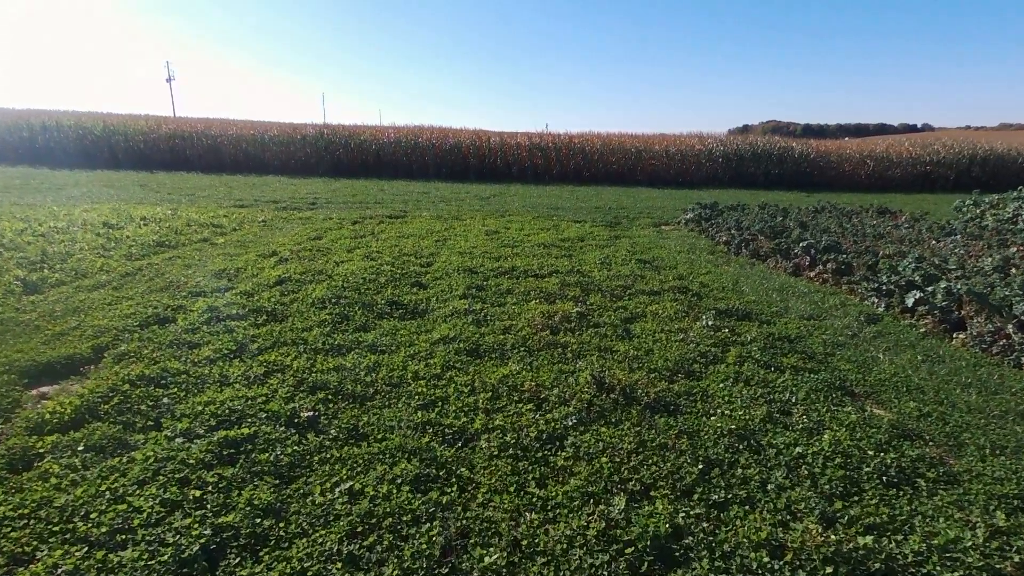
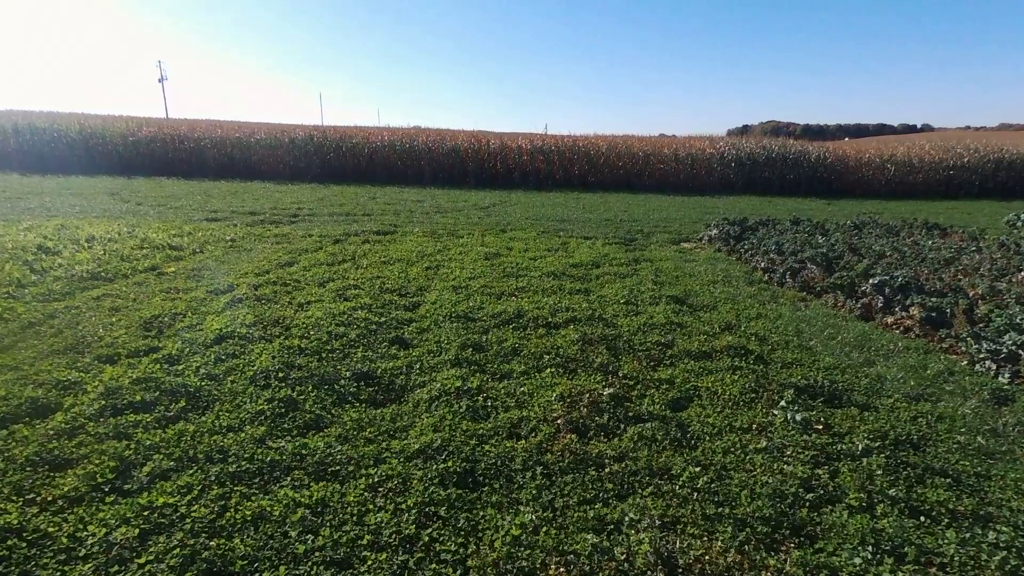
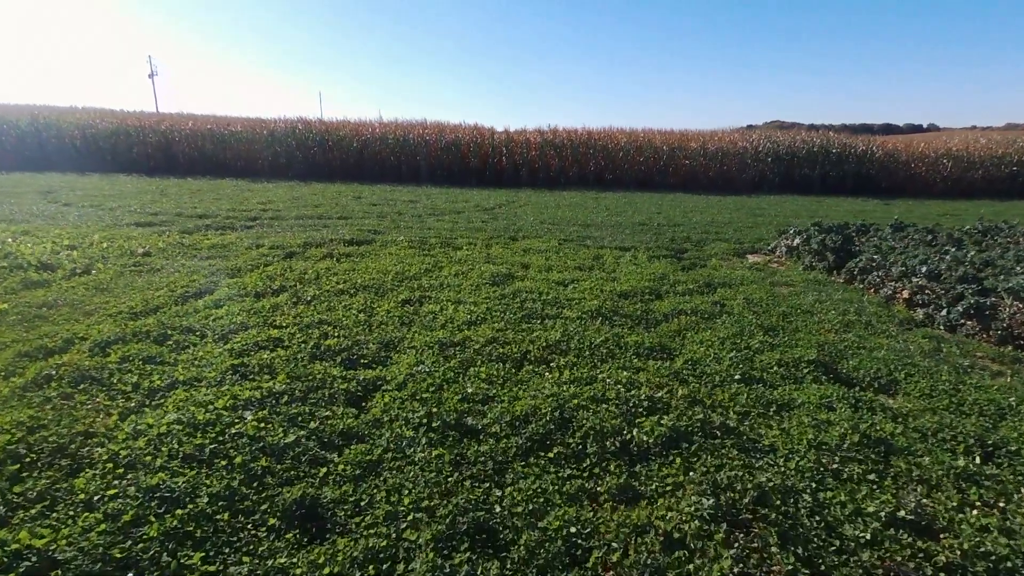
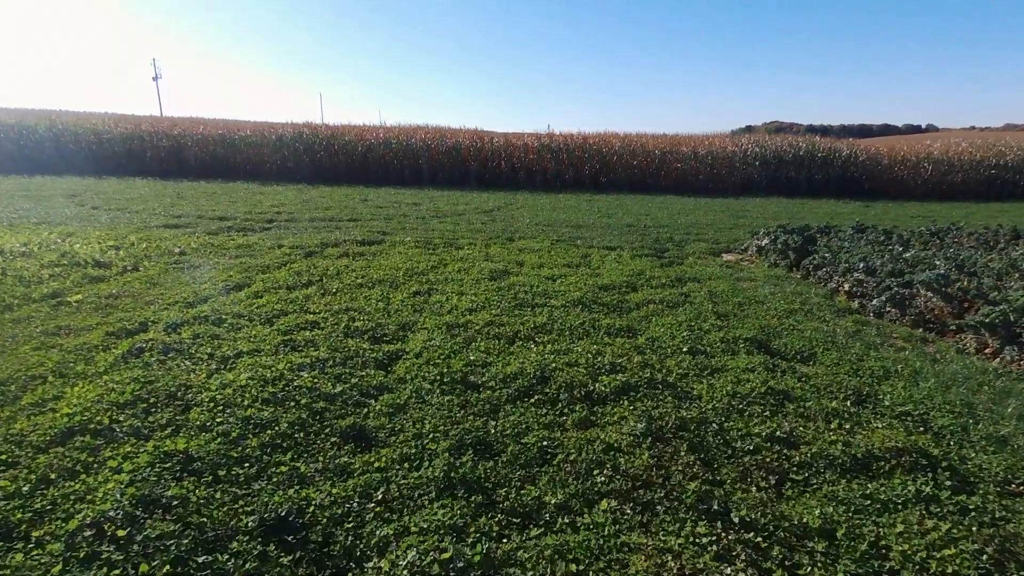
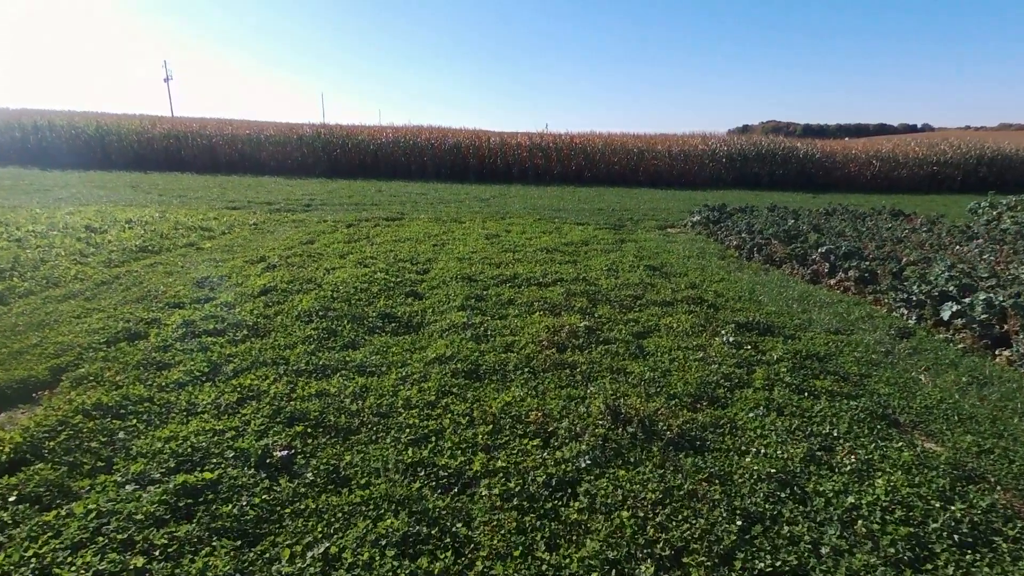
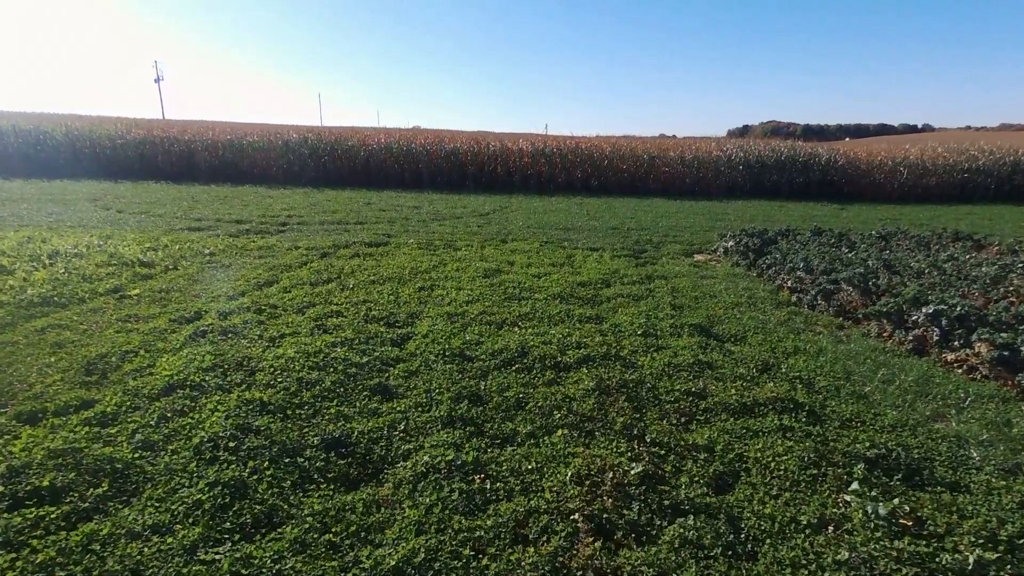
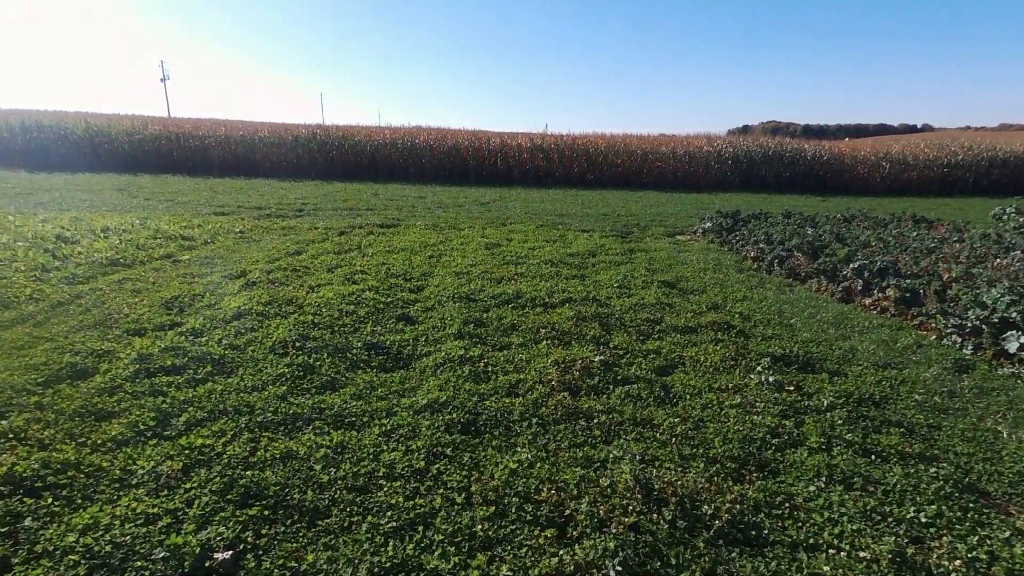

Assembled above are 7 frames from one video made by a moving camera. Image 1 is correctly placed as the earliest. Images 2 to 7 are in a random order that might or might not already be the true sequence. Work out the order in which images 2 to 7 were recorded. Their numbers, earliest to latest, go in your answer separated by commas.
5, 7, 2, 6, 4, 3
